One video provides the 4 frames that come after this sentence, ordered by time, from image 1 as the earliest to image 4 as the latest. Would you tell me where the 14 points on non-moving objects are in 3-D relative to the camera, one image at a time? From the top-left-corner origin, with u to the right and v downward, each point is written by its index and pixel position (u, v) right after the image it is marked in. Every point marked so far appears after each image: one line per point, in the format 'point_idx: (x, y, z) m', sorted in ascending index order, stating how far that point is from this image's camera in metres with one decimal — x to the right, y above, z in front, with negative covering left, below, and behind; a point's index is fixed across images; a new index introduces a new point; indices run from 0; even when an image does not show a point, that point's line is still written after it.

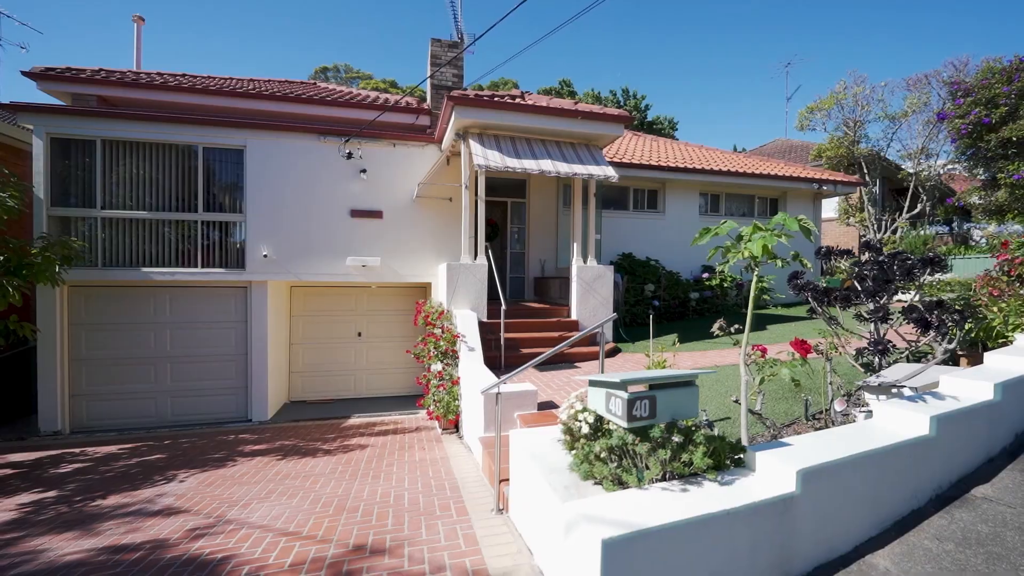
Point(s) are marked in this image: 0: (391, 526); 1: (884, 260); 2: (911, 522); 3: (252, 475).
0: (-1.0, -2.0, +3.8) m
1: (+3.7, +0.3, +4.6) m
2: (+2.5, -1.4, +2.8) m
3: (-3.2, -2.3, +5.6) m
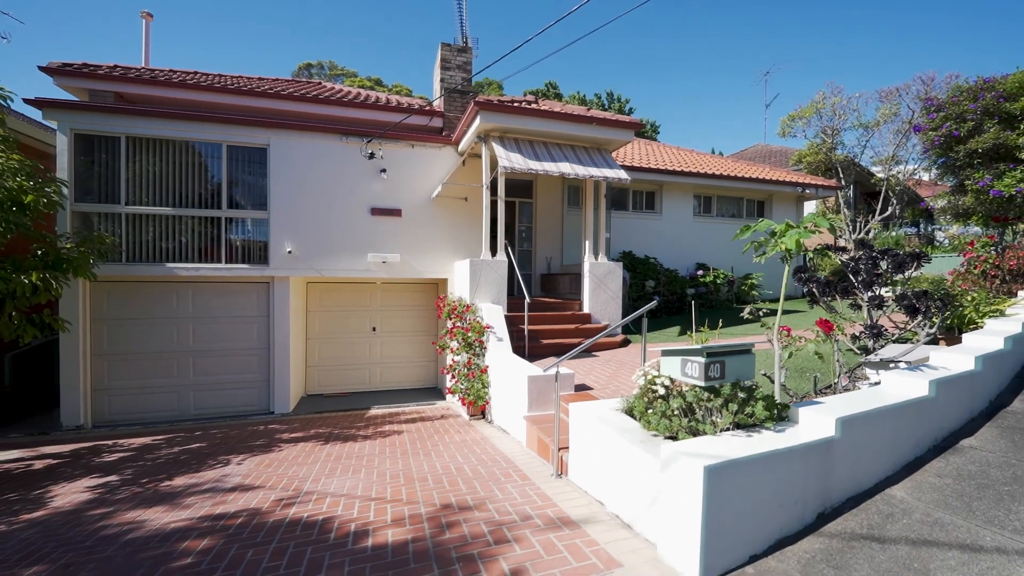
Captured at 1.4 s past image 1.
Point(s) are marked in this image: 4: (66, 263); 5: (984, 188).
0: (-0.4, -1.9, +4.3) m
1: (+4.2, +0.4, +5.3) m
2: (+3.1, -1.3, +3.4) m
3: (-2.7, -2.2, +6.0) m
4: (-6.9, +0.4, +7.0) m
5: (+9.3, +2.0, +8.9) m
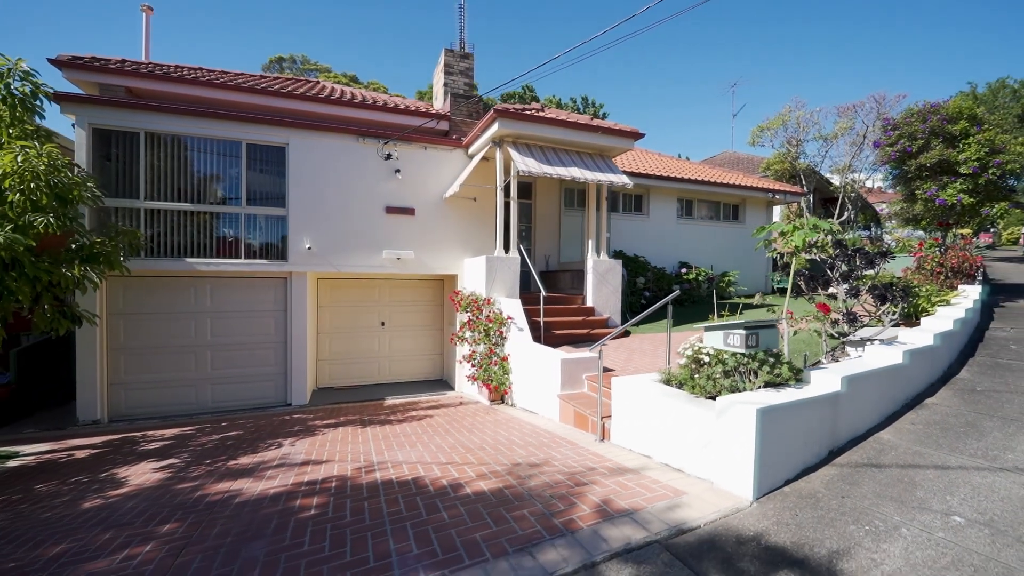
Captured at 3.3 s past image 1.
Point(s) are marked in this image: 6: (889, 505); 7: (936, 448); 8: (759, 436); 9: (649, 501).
0: (+0.1, -1.8, +4.9) m
1: (+4.7, +0.5, +6.3) m
2: (+3.7, -1.2, +4.4) m
3: (-2.2, -2.1, +6.5) m
4: (-6.5, +0.5, +7.1) m
5: (+9.5, +2.1, +10.3) m
6: (+2.6, -1.5, +3.1) m
7: (+3.5, -1.3, +3.7) m
8: (+1.8, -1.1, +3.3) m
9: (+1.0, -1.6, +3.4) m
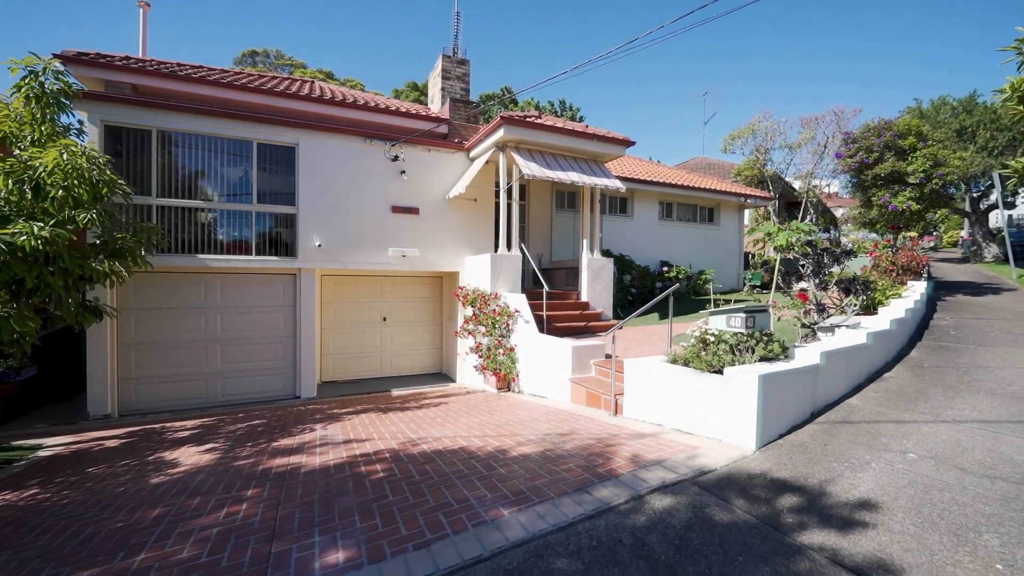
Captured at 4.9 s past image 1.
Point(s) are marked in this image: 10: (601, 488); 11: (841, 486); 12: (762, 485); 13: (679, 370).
0: (+0.5, -1.7, +5.6) m
1: (+4.9, +0.6, +7.3) m
2: (+4.0, -1.2, +5.3) m
3: (-2.0, -2.0, +7.0) m
4: (-6.3, +0.6, +7.4) m
5: (+9.5, +2.2, +11.6) m
6: (+3.0, -1.4, +3.9) m
7: (+3.9, -1.2, +4.6) m
8: (+2.2, -1.0, +4.1) m
9: (+1.5, -1.5, +4.2) m
10: (+0.7, -1.6, +3.6) m
11: (+2.4, -1.5, +3.4) m
12: (+1.9, -1.5, +3.5) m
13: (+1.8, -0.9, +4.9) m
